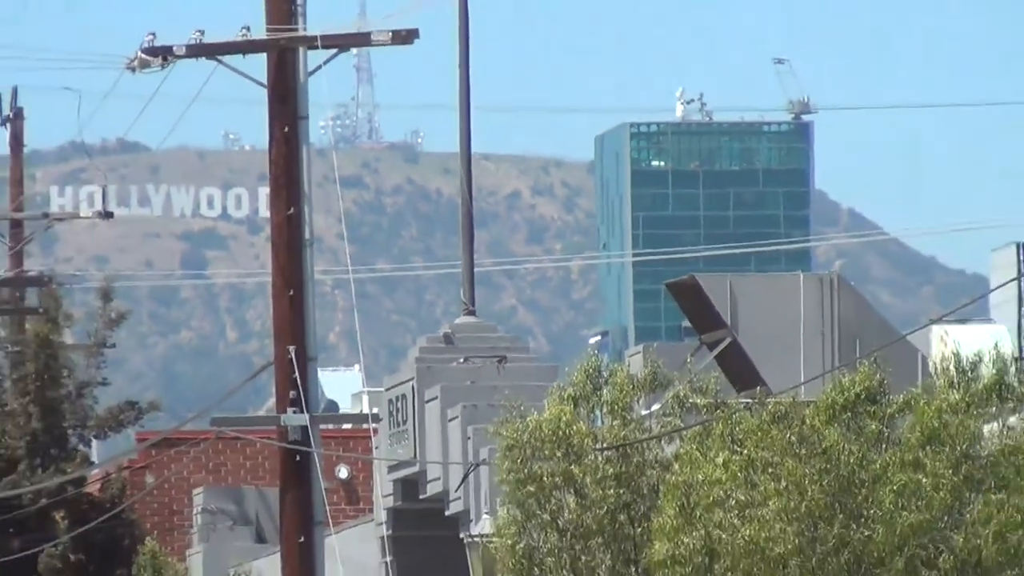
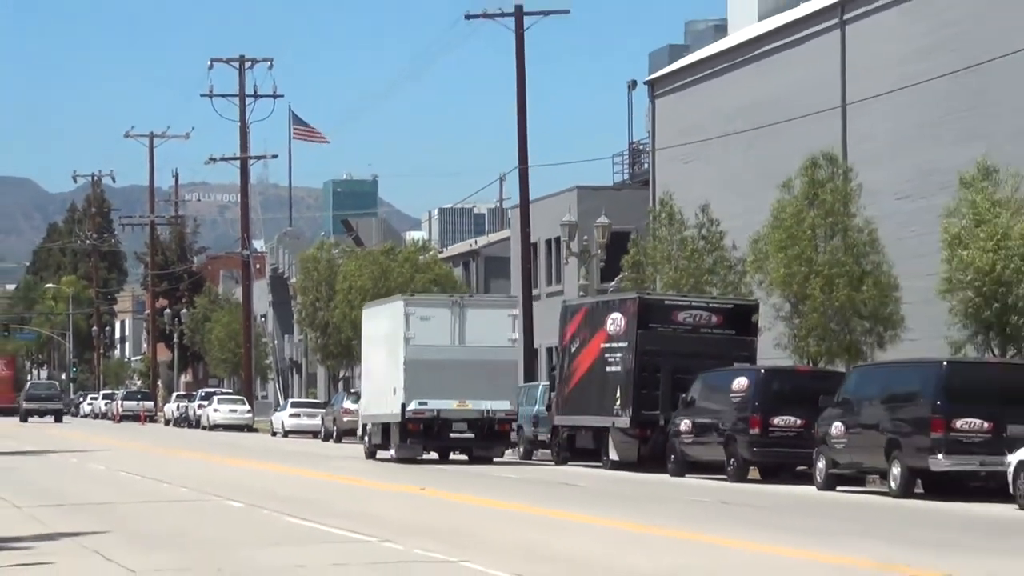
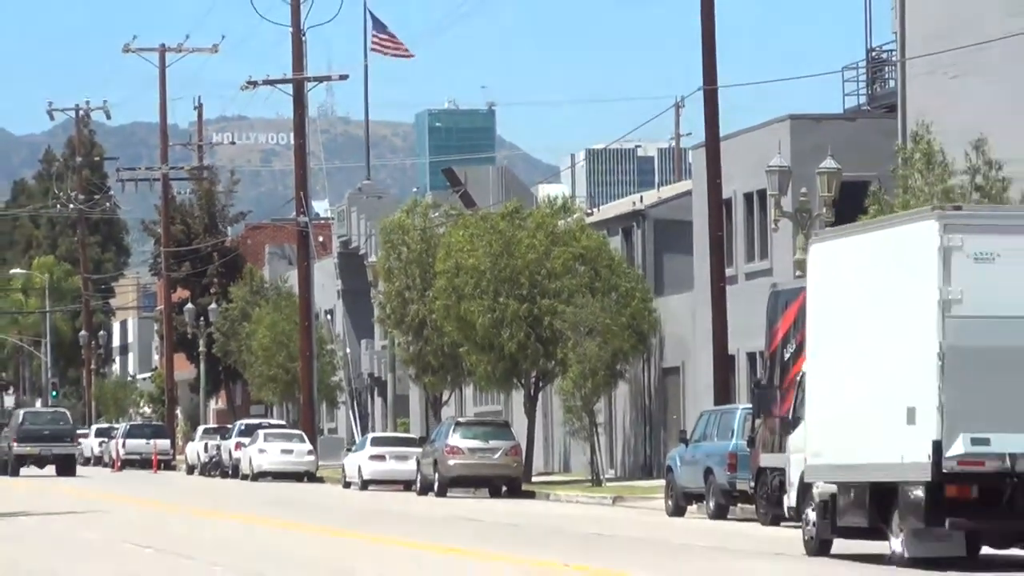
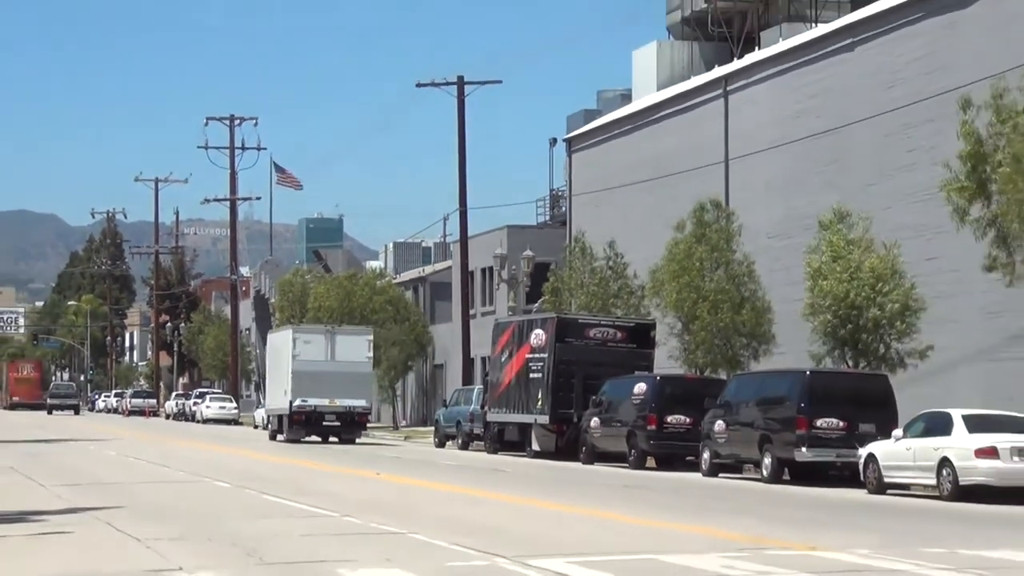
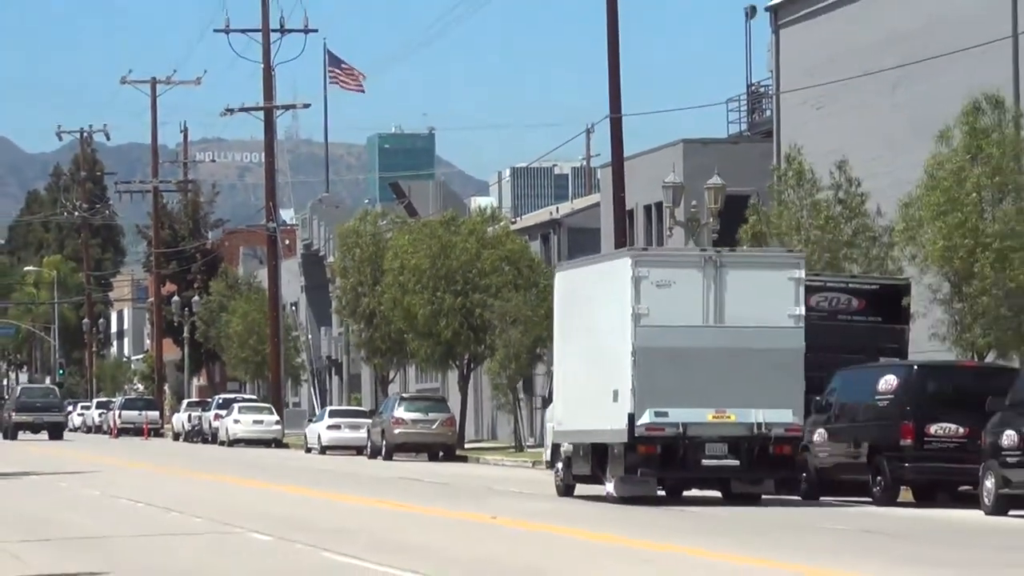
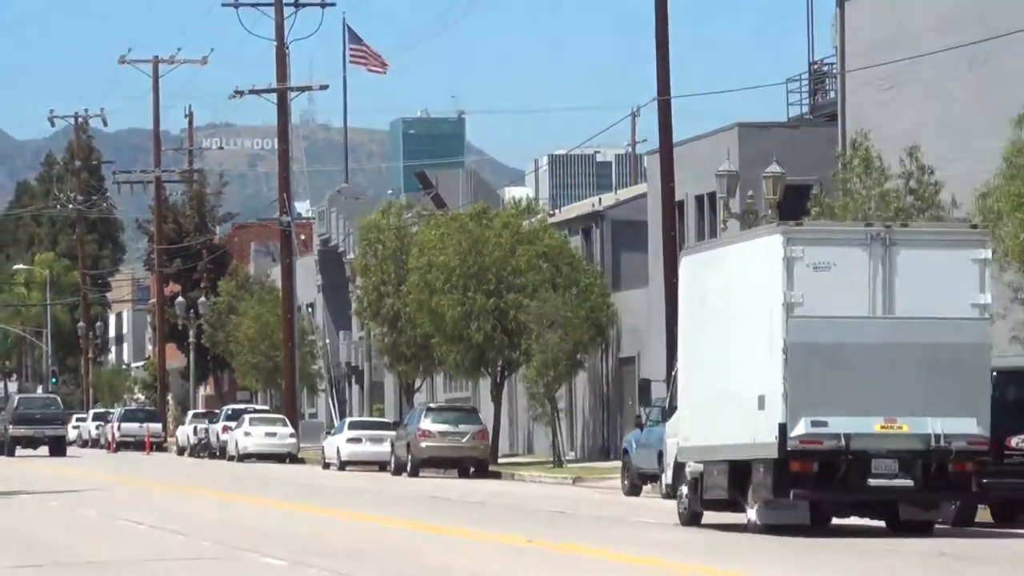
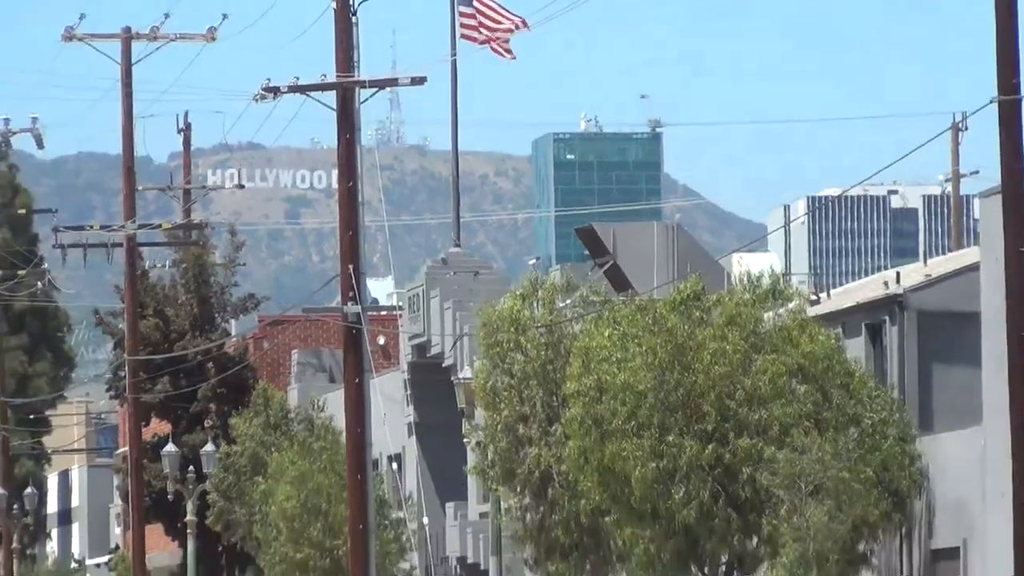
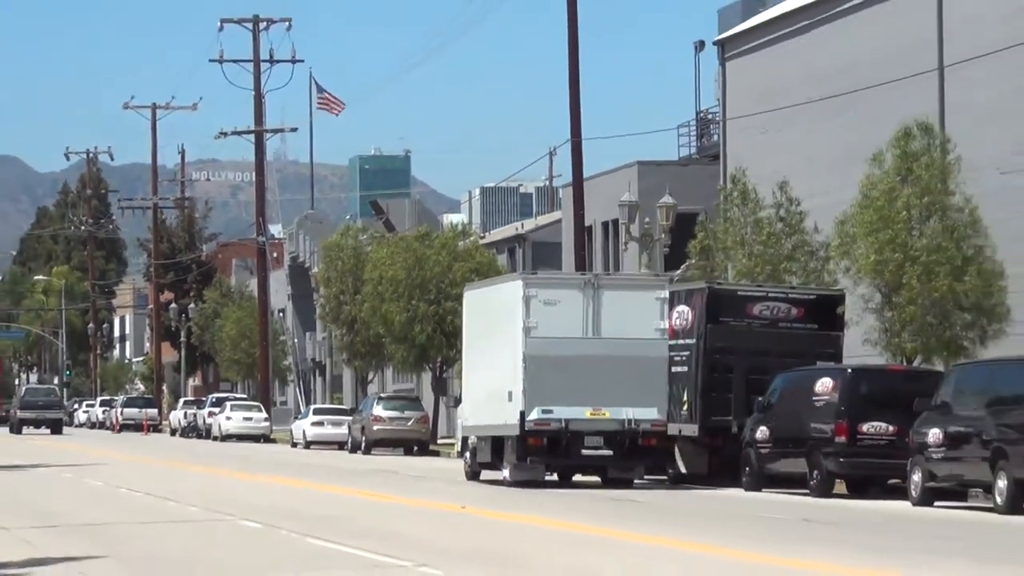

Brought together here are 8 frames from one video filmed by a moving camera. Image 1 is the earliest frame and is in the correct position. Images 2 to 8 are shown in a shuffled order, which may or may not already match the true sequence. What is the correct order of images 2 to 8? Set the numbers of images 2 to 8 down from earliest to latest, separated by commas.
7, 3, 6, 5, 8, 2, 4
